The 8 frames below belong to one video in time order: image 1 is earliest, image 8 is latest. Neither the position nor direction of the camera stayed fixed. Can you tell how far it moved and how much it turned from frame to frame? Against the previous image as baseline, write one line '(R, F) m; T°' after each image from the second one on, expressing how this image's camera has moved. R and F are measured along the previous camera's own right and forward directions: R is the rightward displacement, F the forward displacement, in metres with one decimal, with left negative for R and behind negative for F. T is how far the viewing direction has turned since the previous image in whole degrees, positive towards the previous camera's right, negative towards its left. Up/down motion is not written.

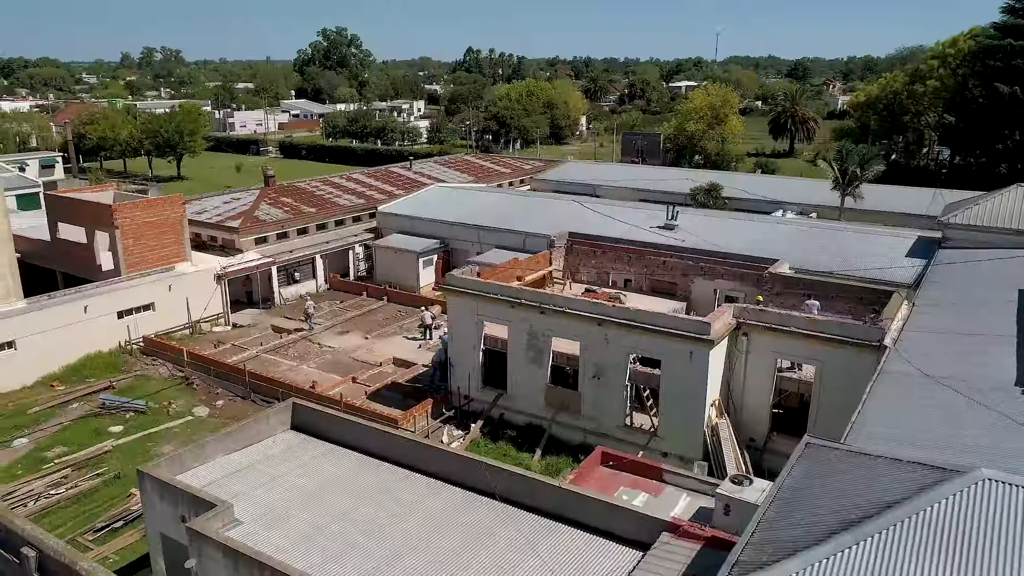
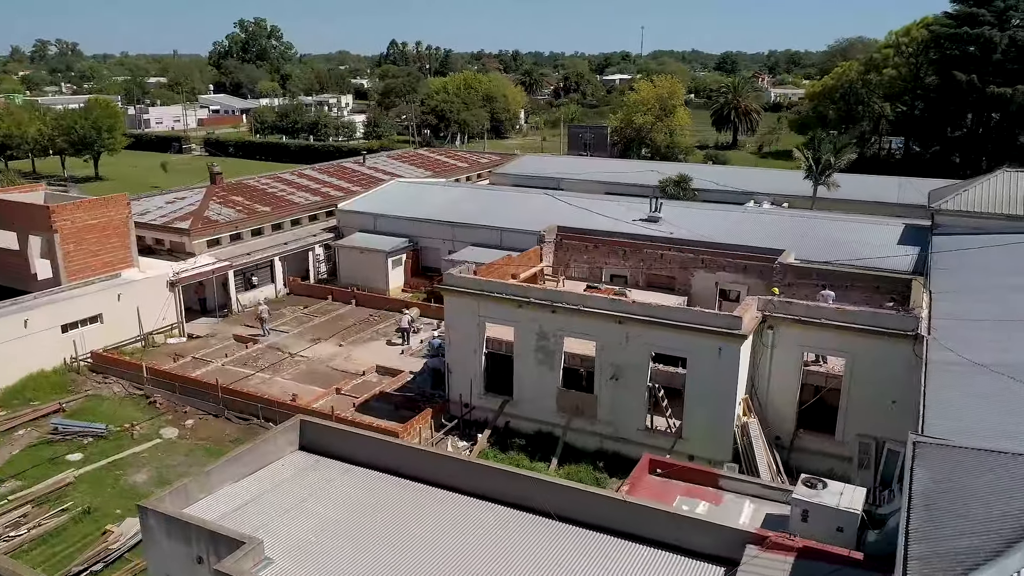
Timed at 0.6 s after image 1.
(-2.4, +1.6) m; +6°
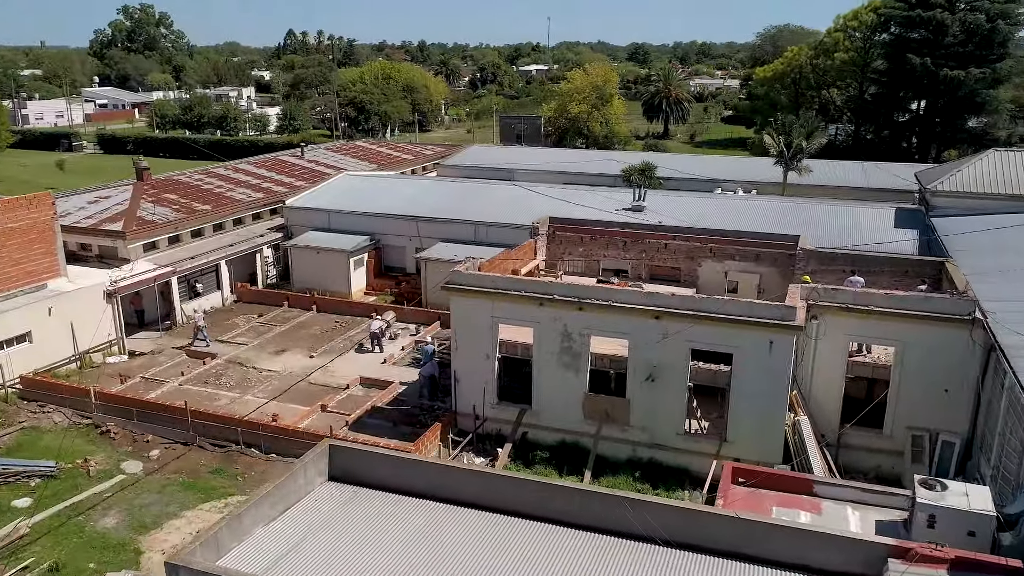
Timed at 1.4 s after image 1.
(-3.0, +2.2) m; +8°
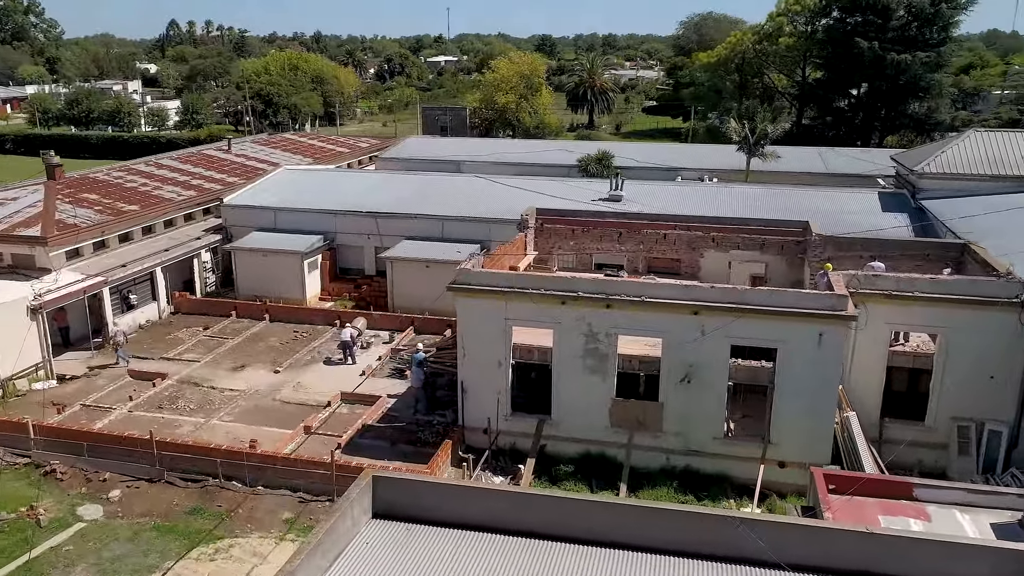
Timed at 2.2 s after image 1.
(-2.6, +2.1) m; +8°
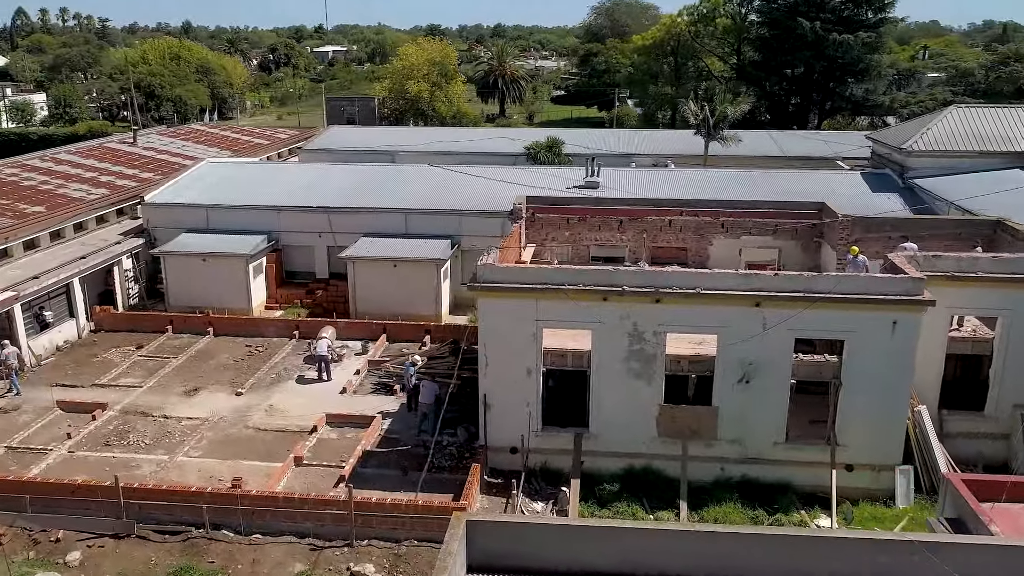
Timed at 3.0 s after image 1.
(-2.7, +2.5) m; +9°
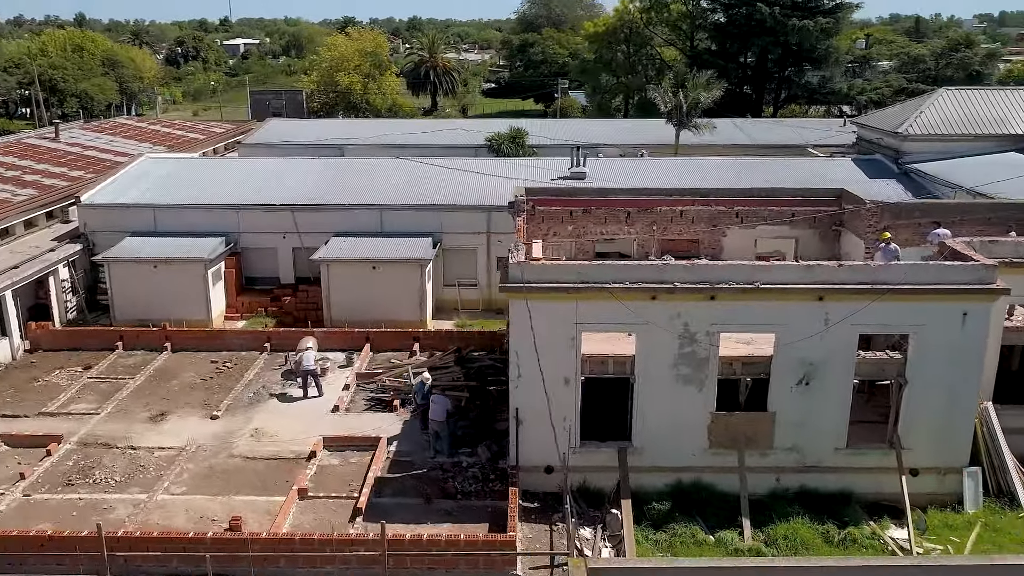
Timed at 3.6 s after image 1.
(-1.9, +1.8) m; +6°
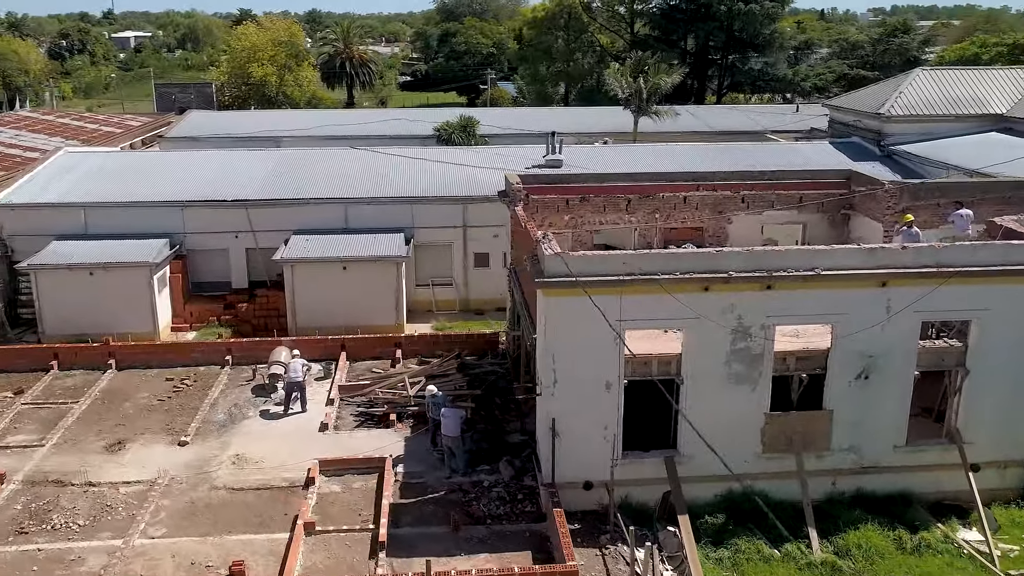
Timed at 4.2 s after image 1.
(-1.8, +1.7) m; +7°
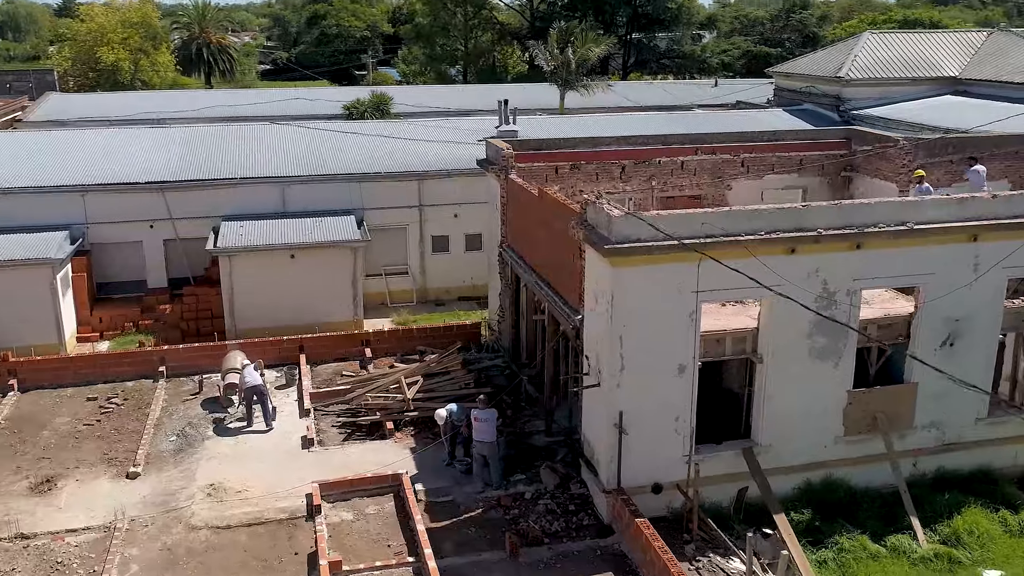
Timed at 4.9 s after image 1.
(-2.3, +2.3) m; +10°
